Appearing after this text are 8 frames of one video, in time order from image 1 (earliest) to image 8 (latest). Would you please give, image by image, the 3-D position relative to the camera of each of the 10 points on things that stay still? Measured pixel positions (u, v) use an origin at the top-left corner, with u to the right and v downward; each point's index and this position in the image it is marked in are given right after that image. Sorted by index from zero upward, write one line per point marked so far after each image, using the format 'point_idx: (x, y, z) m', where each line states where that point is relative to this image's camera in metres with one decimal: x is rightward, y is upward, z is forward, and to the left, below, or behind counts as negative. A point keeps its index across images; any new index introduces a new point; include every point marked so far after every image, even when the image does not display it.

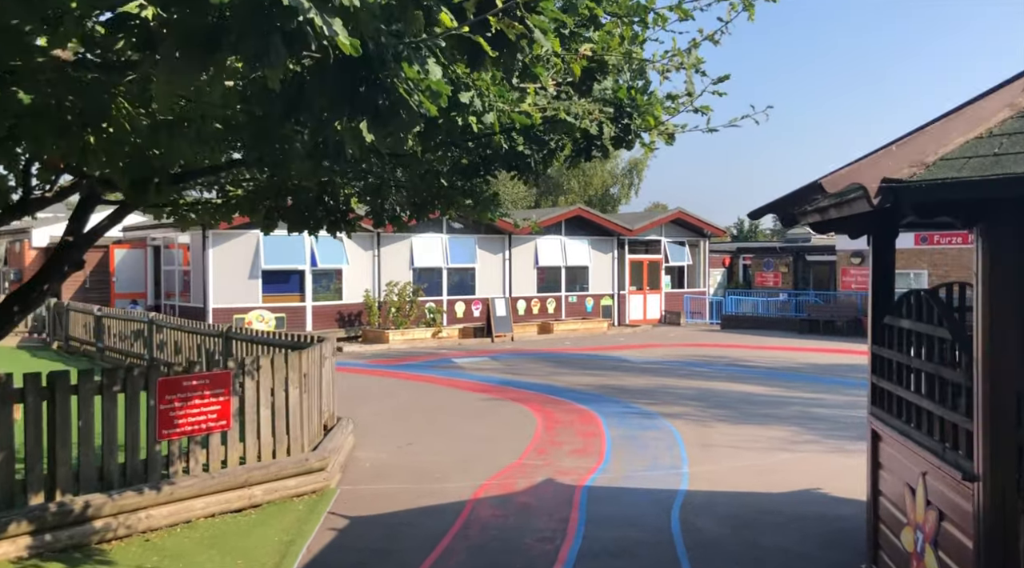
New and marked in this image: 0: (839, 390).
0: (+5.8, -1.9, +16.2) m
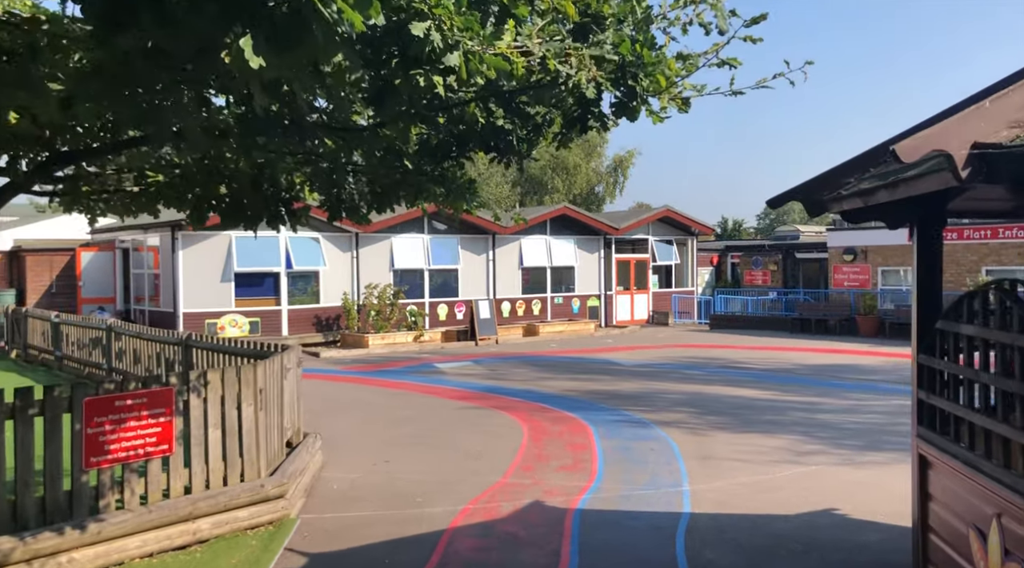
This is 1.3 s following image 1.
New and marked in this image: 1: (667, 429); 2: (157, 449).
0: (+5.6, -1.9, +15.5) m
1: (+1.9, -1.8, +11.4) m
2: (-2.4, -1.1, +6.1) m
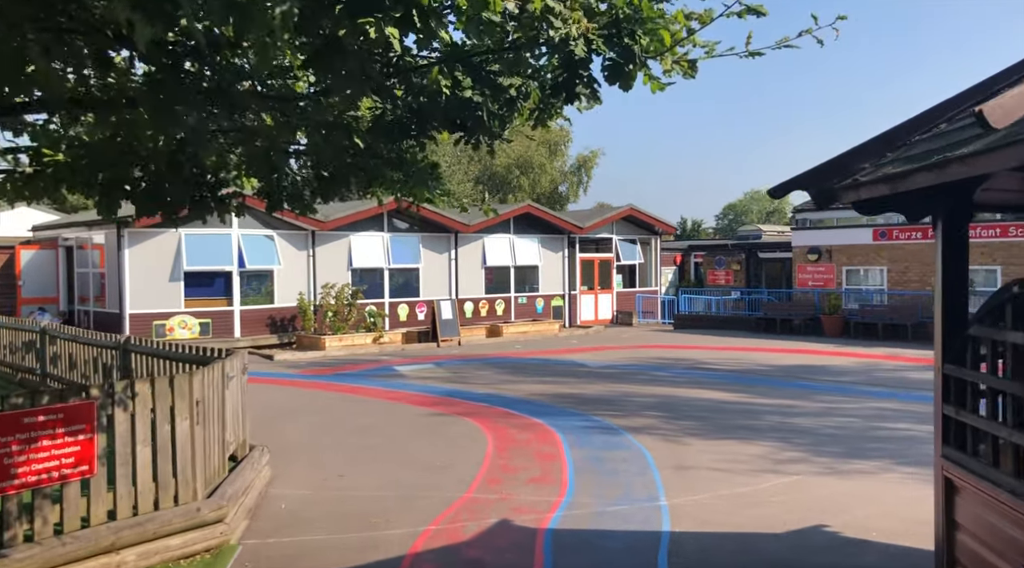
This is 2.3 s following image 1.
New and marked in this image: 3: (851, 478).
0: (+5.0, -1.9, +15.1) m
1: (+1.5, -1.8, +10.8) m
2: (-2.6, -1.1, +5.4) m
3: (+3.3, -1.9, +8.7) m
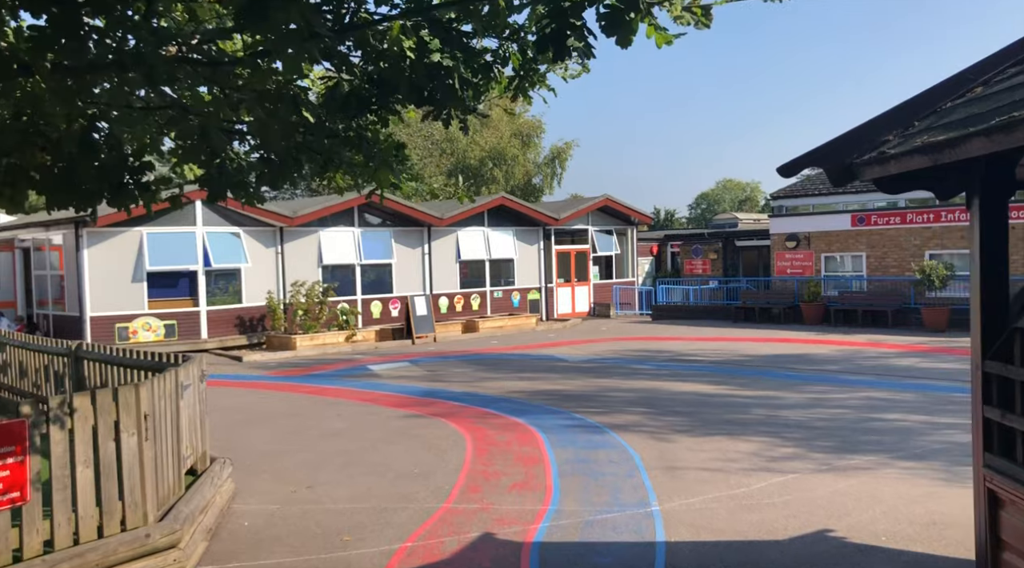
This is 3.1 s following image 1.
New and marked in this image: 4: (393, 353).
0: (+4.6, -1.7, +14.7) m
1: (+1.3, -1.7, +10.4) m
2: (-2.7, -1.1, +4.8) m
3: (+3.1, -1.8, +8.3) m
4: (-2.6, -1.5, +19.6) m
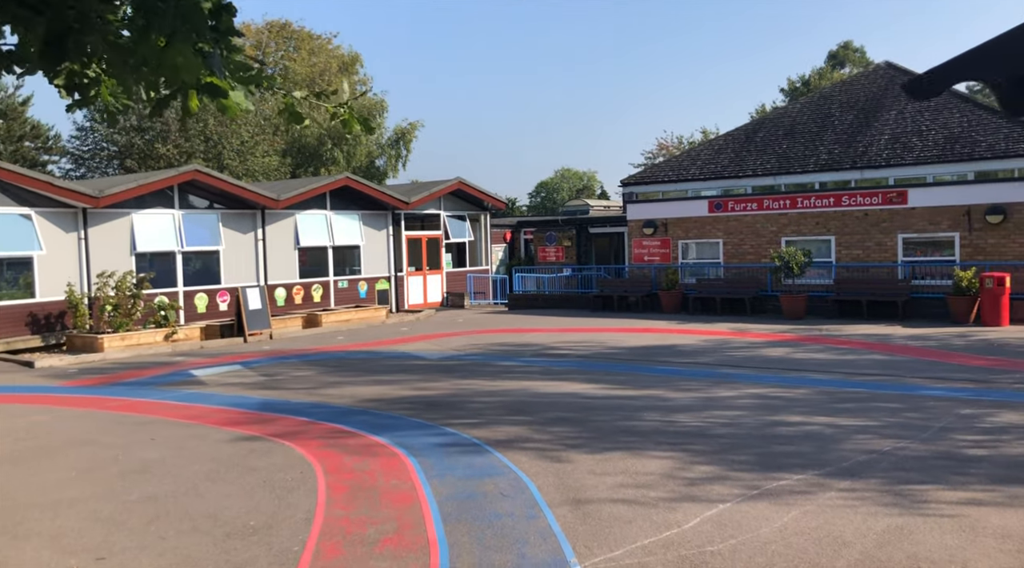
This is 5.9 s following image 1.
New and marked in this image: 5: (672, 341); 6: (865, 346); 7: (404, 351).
0: (+2.5, -1.5, +13.5) m
1: (0.0, -1.6, +8.7) m
2: (-2.9, -1.1, +2.5) m
3: (+2.1, -1.7, +6.9) m
4: (-5.5, -1.3, +17.1) m
5: (+3.4, -1.2, +19.0) m
6: (+6.9, -1.2, +17.7) m
7: (-2.1, -1.3, +17.4) m
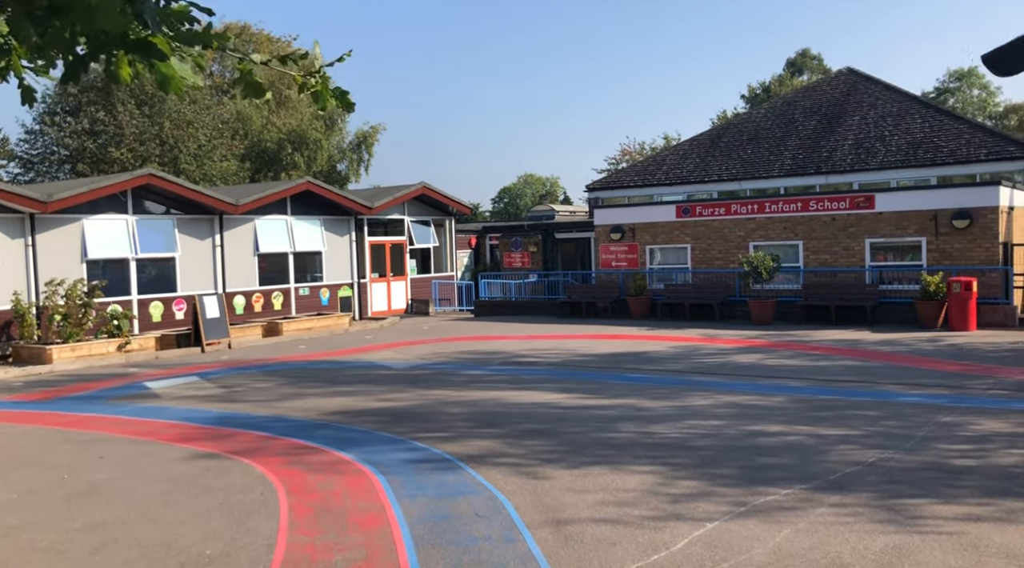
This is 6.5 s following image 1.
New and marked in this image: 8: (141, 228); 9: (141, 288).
0: (+2.0, -1.6, +13.2) m
1: (-0.3, -1.7, +8.2) m
2: (-2.9, -1.2, +1.9) m
3: (+1.9, -1.7, +6.6) m
4: (-6.0, -1.5, +16.4) m
5: (+2.7, -1.3, +18.7) m
6: (+6.3, -1.3, +17.6) m
7: (-2.7, -1.4, +16.9) m
8: (-7.9, +1.2, +19.3) m
9: (-7.9, -0.1, +19.4) m
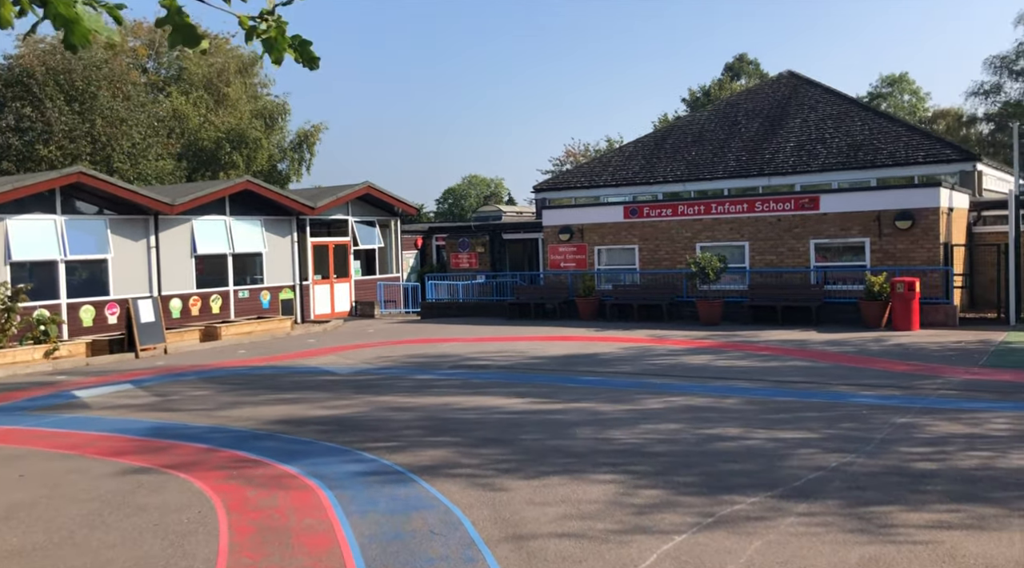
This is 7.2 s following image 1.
0: (+1.3, -1.6, +13.0) m
1: (-0.7, -1.7, +7.8) m
2: (-2.9, -1.2, +1.4) m
3: (+1.7, -1.7, +6.3) m
4: (-6.9, -1.5, +15.6) m
5: (+1.6, -1.3, +18.5) m
6: (+5.3, -1.3, +17.6) m
7: (-3.6, -1.5, +16.4) m
8: (-9.0, +1.1, +18.4) m
9: (-9.0, -0.1, +18.5) m
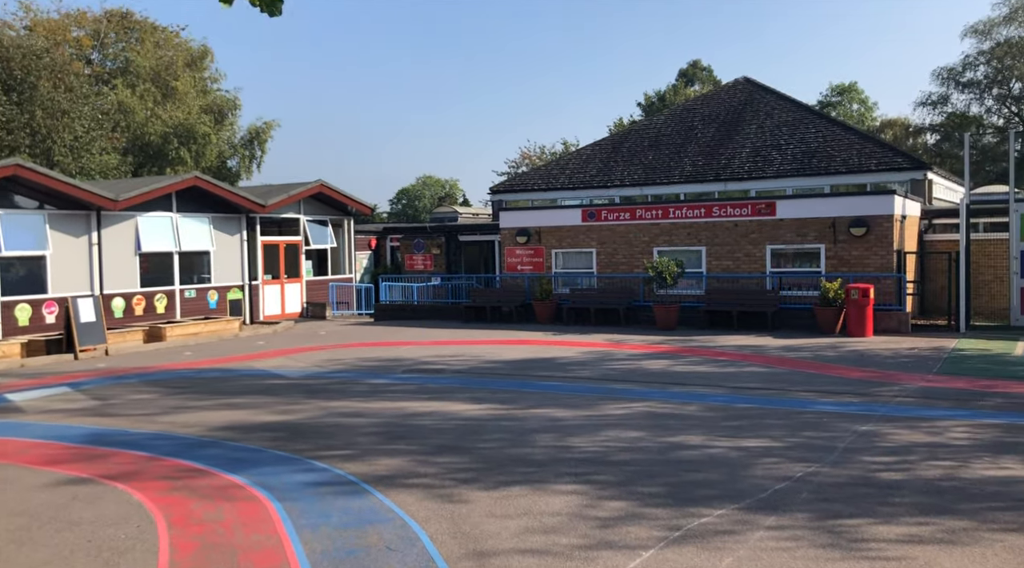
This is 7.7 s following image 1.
0: (+0.7, -1.7, +12.7) m
1: (-1.0, -1.7, +7.5) m
2: (-2.9, -1.2, +0.9) m
3: (+1.4, -1.8, +6.1) m
4: (-7.7, -1.5, +14.9) m
5: (+0.8, -1.4, +18.3) m
6: (+4.4, -1.4, +17.5) m
7: (-4.4, -1.5, +15.8) m
8: (-9.8, +1.2, +17.6) m
9: (-9.9, -0.1, +17.7) m
